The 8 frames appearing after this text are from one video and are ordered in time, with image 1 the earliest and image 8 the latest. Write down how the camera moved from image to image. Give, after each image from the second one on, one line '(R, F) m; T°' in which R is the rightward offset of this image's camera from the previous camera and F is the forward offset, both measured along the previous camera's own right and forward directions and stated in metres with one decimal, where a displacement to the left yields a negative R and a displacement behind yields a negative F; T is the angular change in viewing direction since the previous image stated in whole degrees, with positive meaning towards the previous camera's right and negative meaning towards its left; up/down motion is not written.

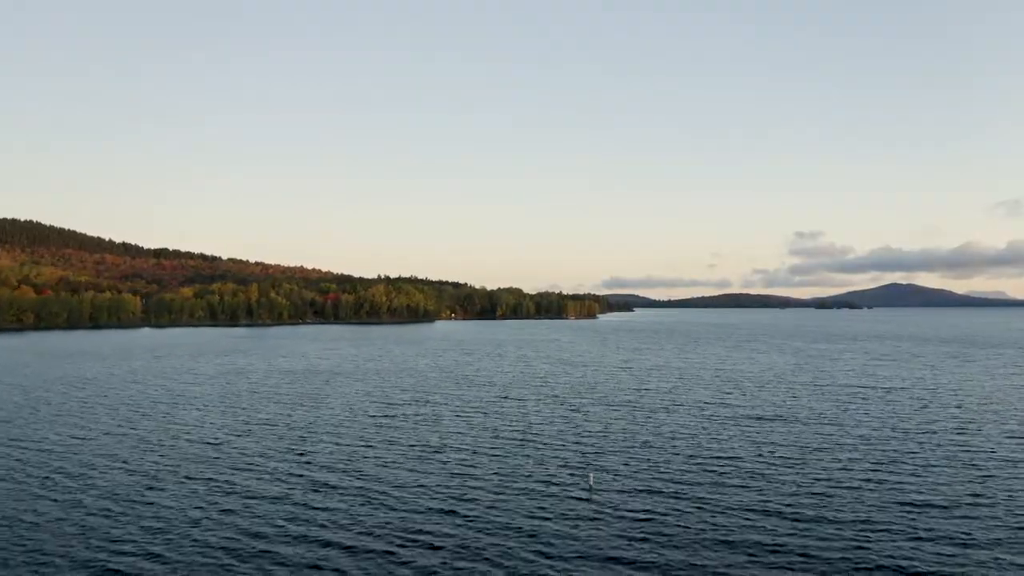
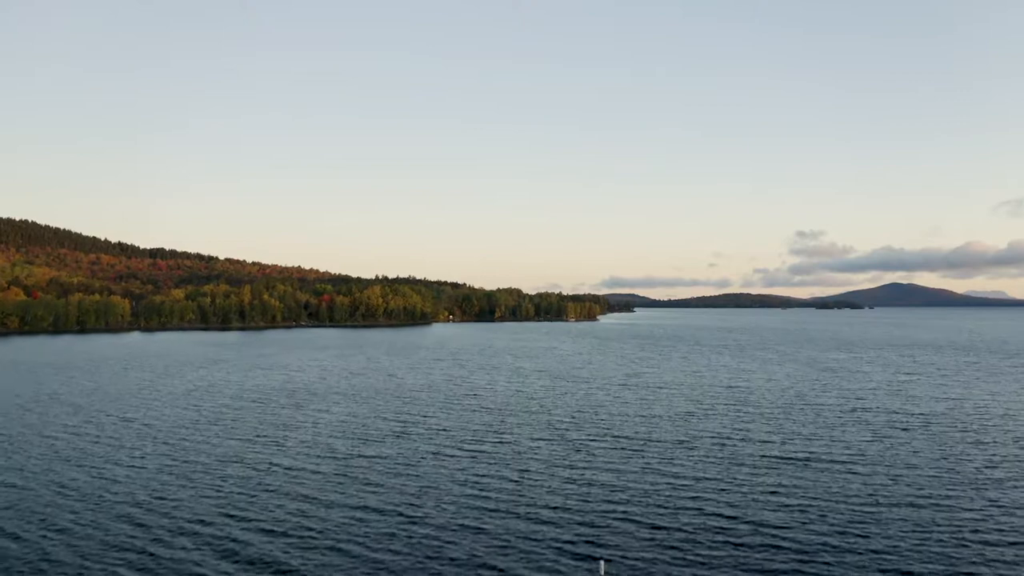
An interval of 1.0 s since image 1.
(+0.2, +3.6) m; 0°
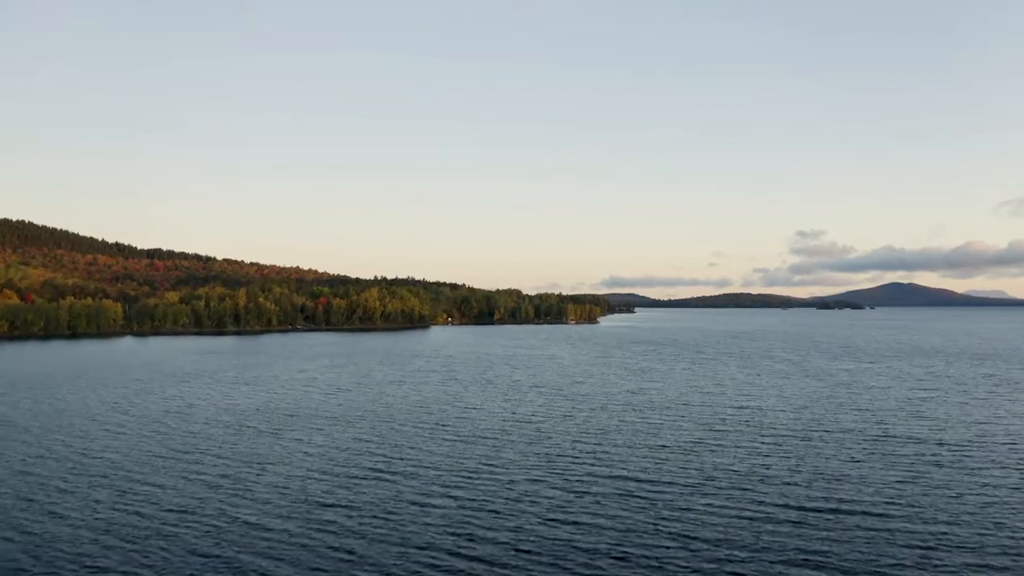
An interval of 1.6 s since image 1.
(+0.2, +2.4) m; 0°
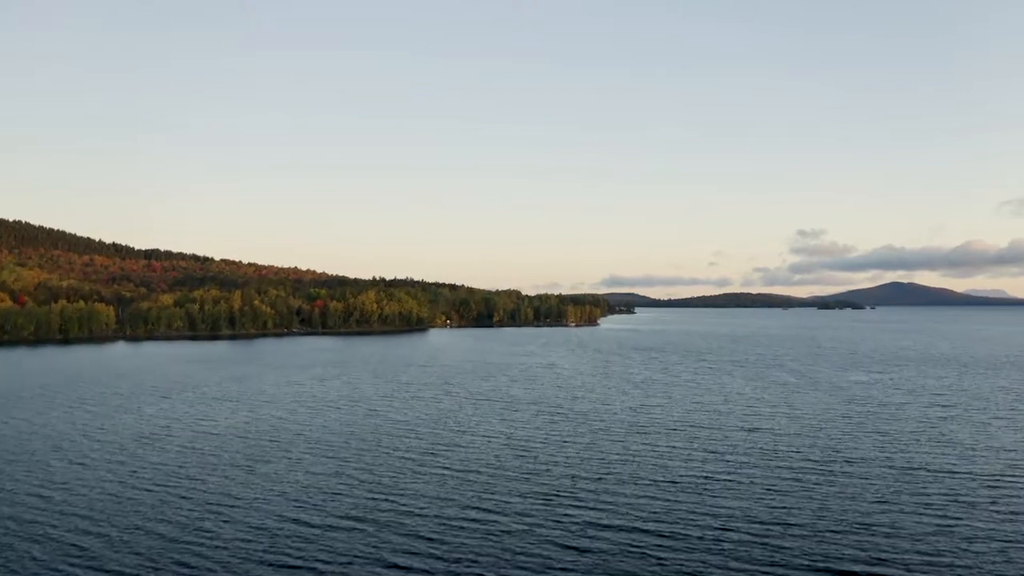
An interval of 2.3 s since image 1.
(+0.2, +2.3) m; 0°
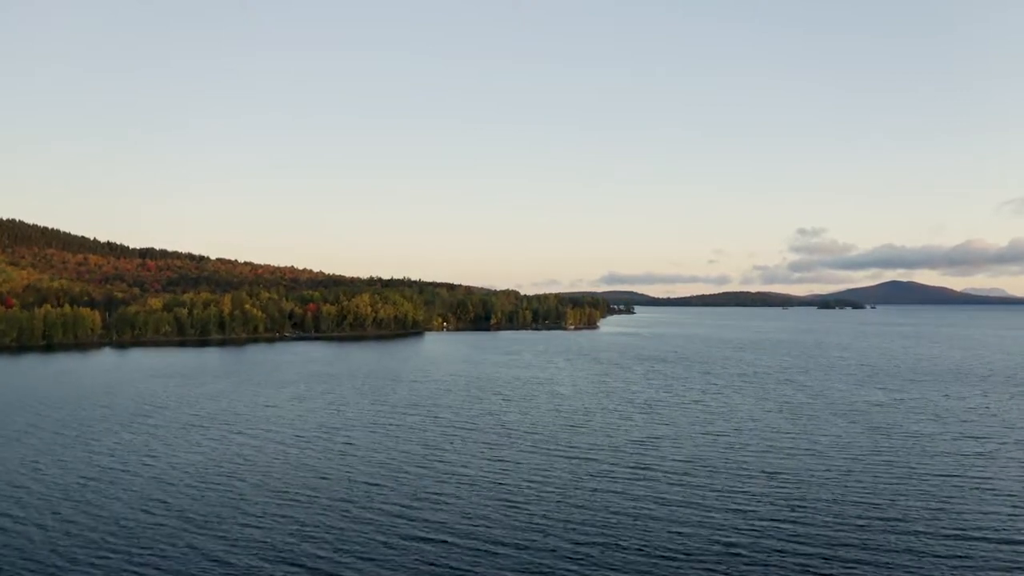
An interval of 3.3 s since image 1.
(+0.3, +3.8) m; 0°
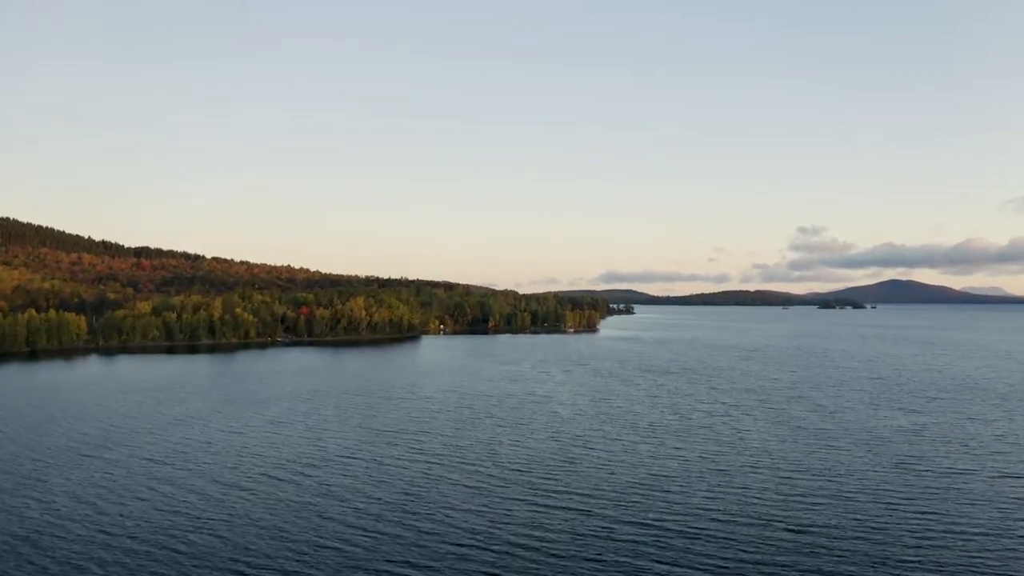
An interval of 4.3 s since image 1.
(+0.3, +3.7) m; 0°
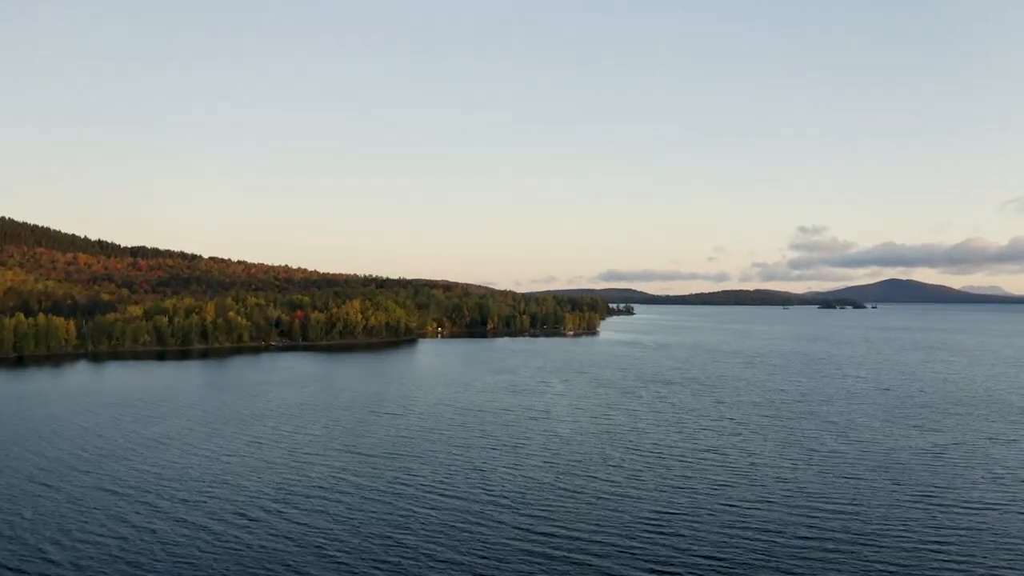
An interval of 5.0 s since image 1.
(+0.2, +2.8) m; 0°
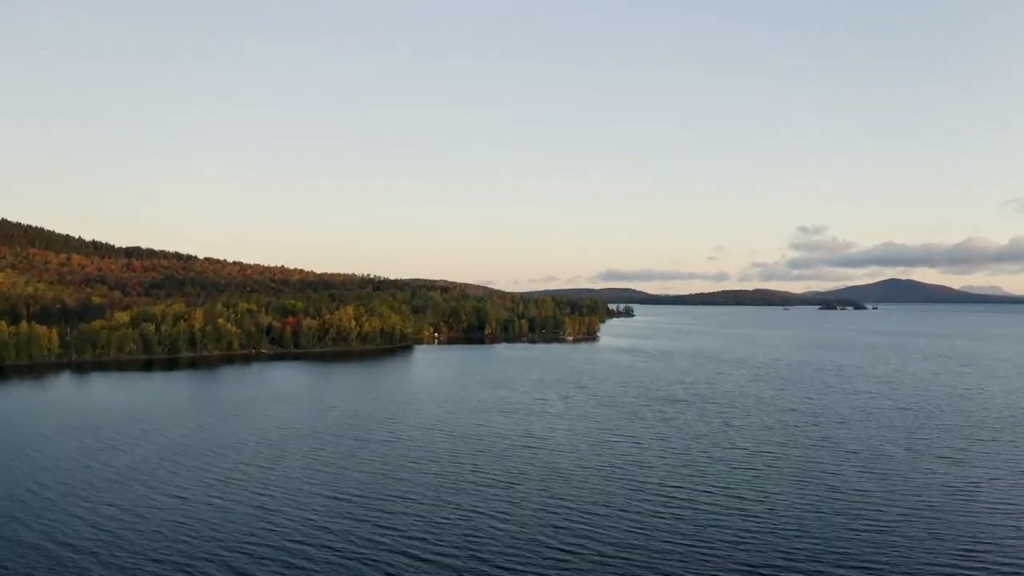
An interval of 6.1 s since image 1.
(+0.3, +4.2) m; 0°
